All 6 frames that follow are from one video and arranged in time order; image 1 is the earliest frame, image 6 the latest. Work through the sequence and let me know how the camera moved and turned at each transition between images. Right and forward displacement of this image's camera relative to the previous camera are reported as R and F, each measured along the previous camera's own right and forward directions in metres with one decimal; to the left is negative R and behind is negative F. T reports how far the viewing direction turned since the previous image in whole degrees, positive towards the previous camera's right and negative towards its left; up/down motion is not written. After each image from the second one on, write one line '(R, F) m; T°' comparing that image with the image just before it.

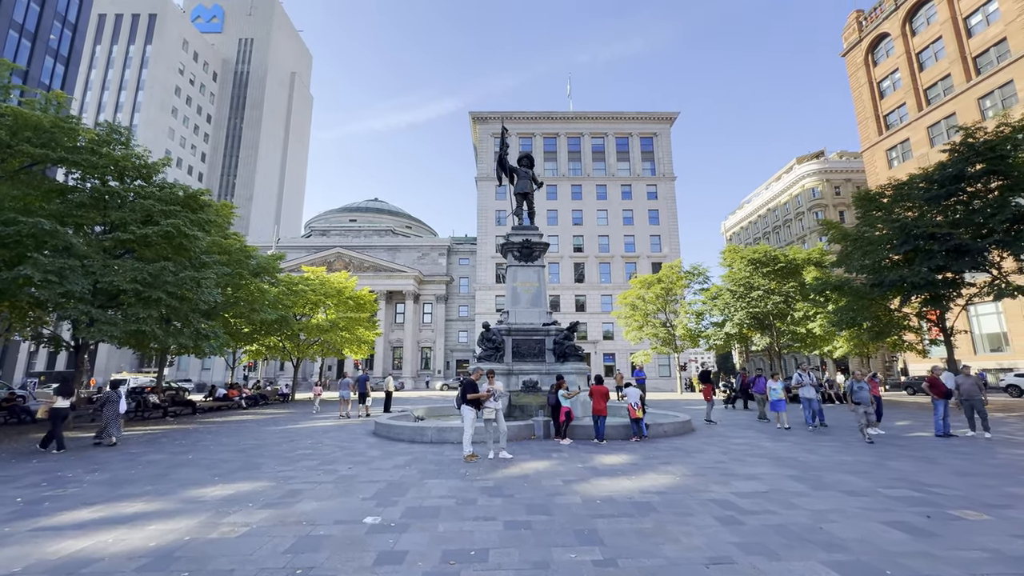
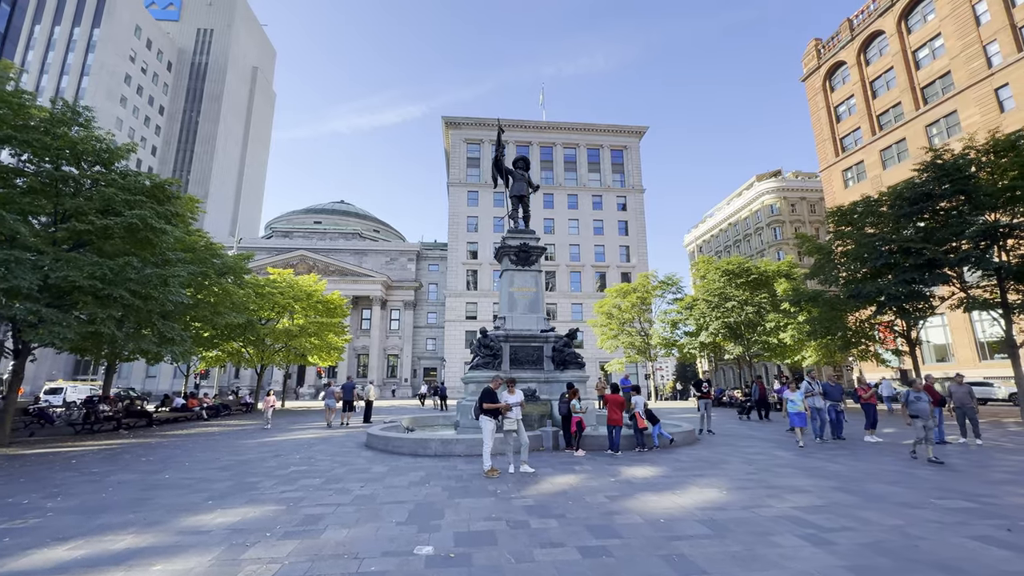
(-1.1, +0.6) m; +5°
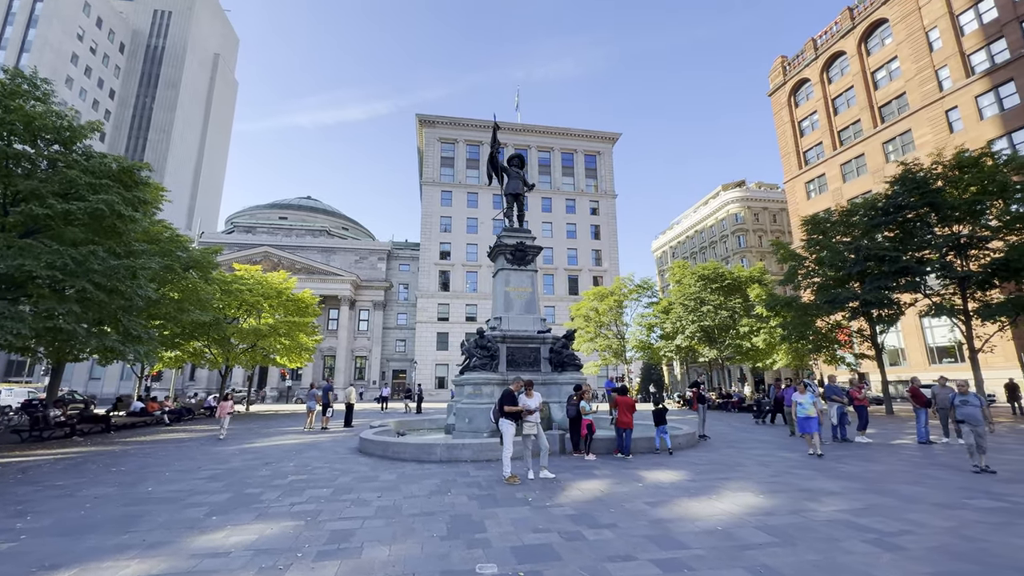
(-1.0, +0.4) m; +4°
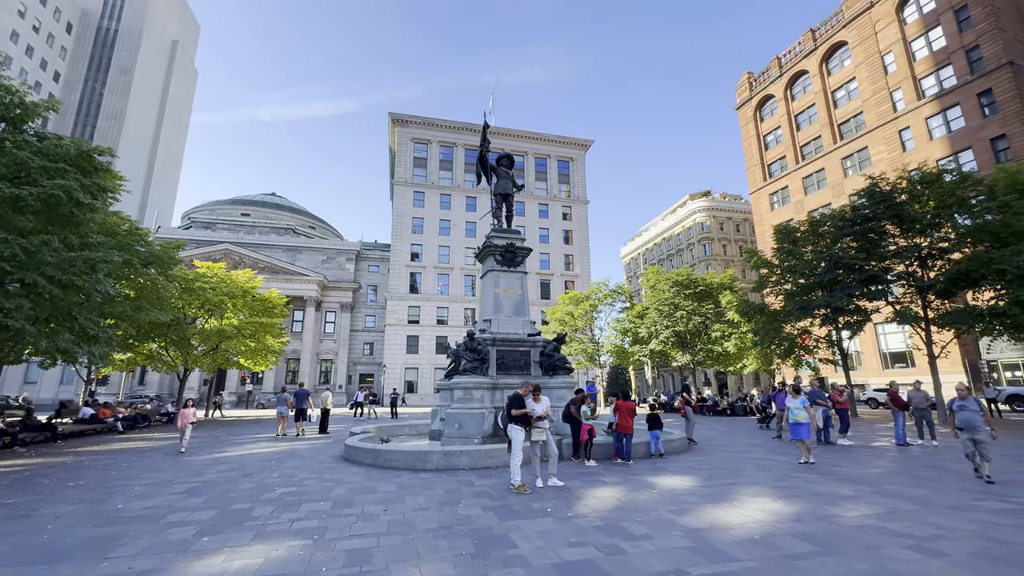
(-0.7, +0.3) m; +4°
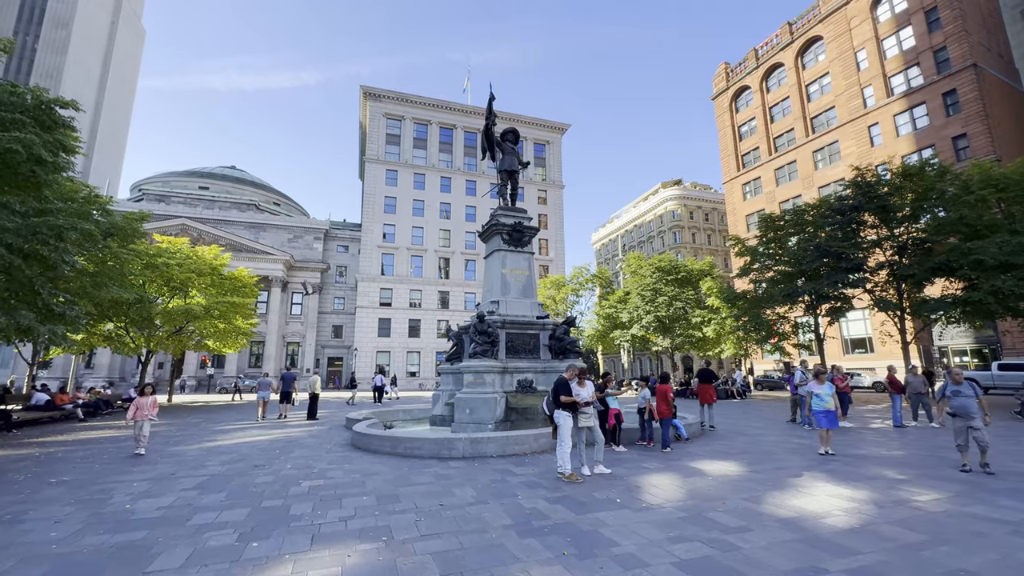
(-1.3, +0.6) m; +4°
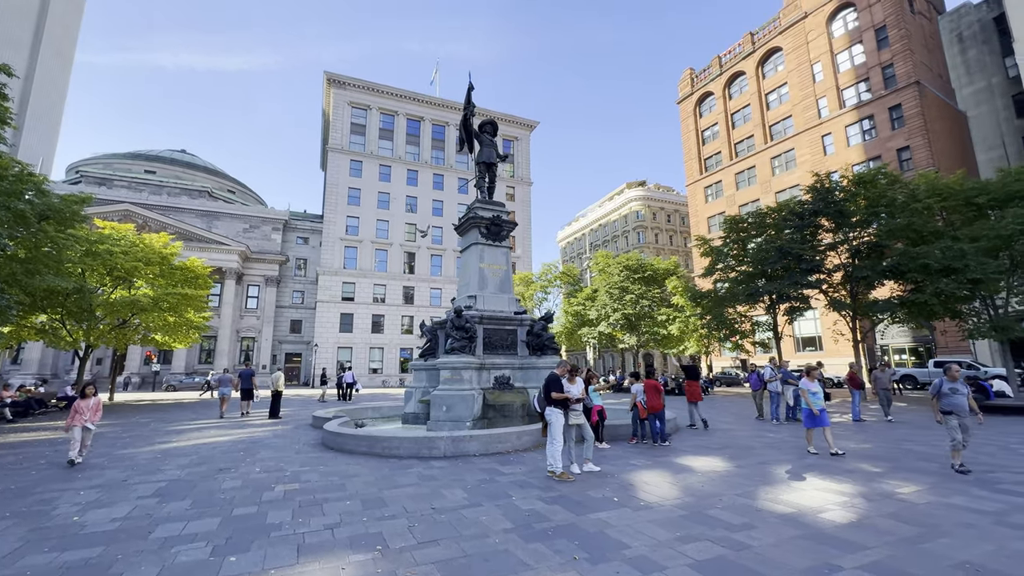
(-0.4, +0.3) m; +5°
